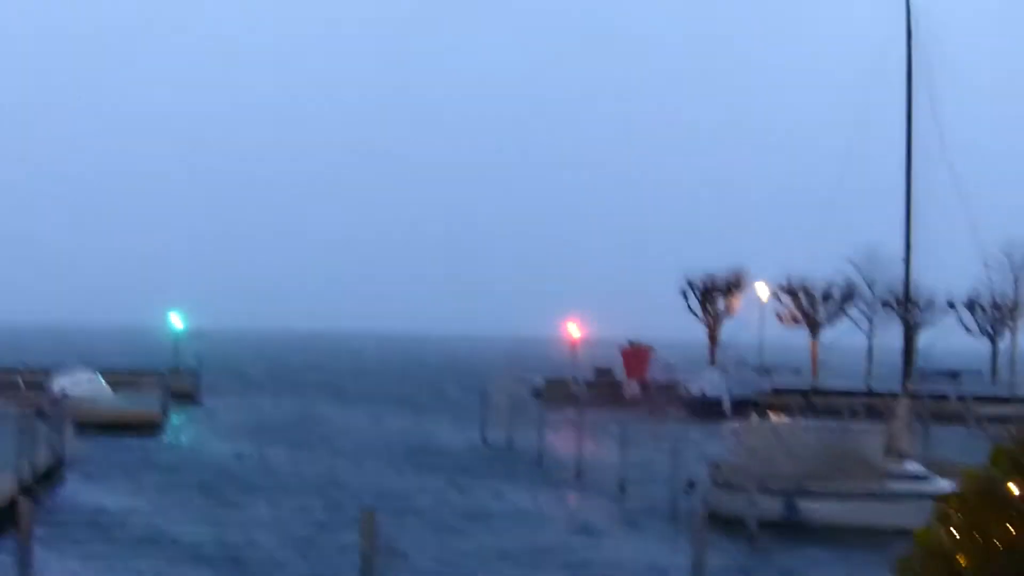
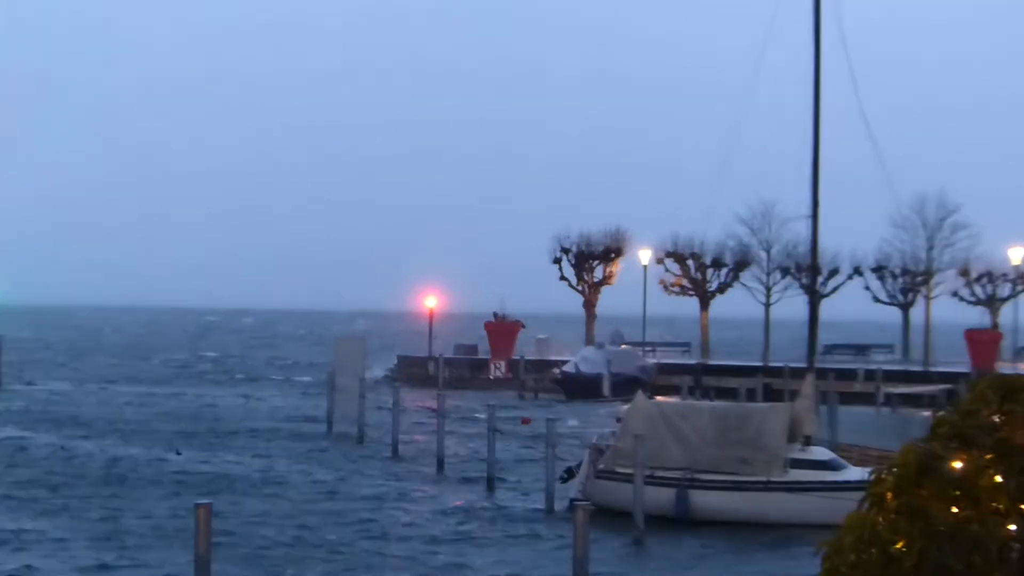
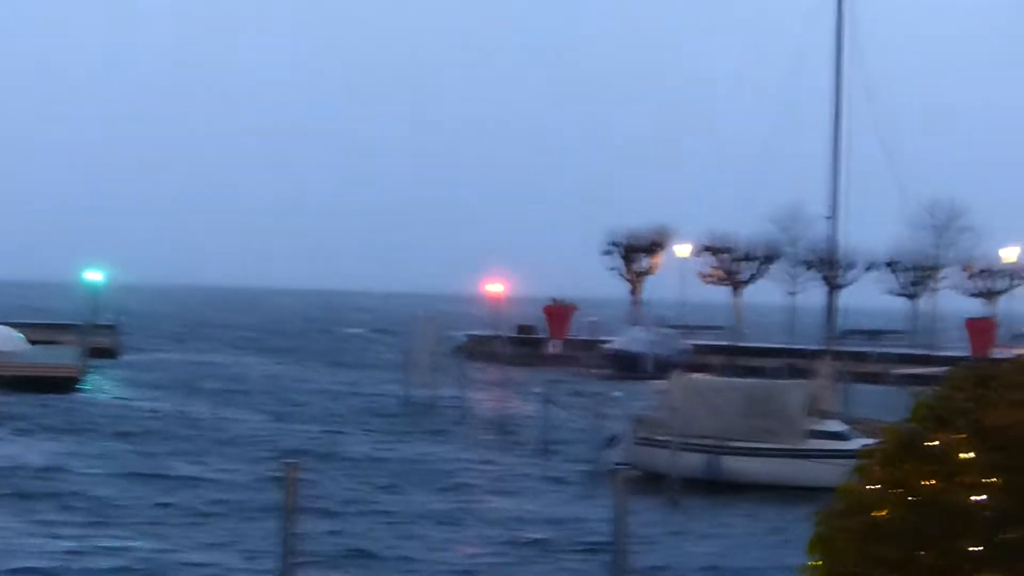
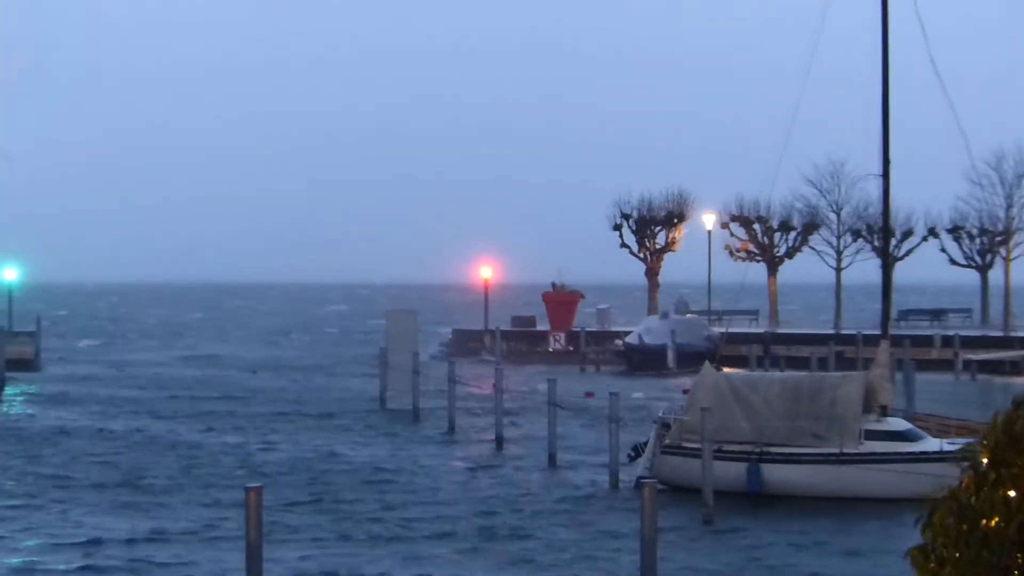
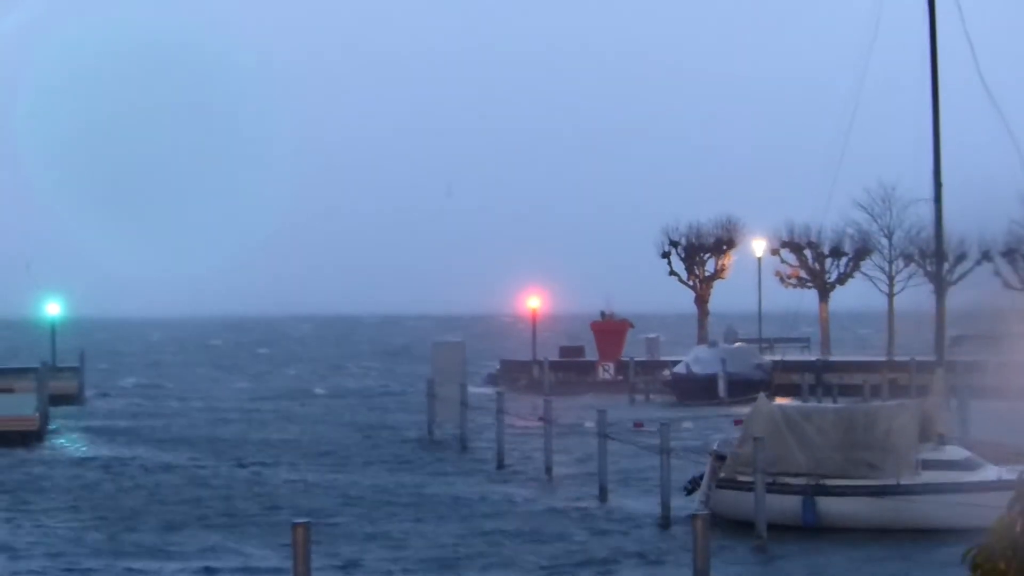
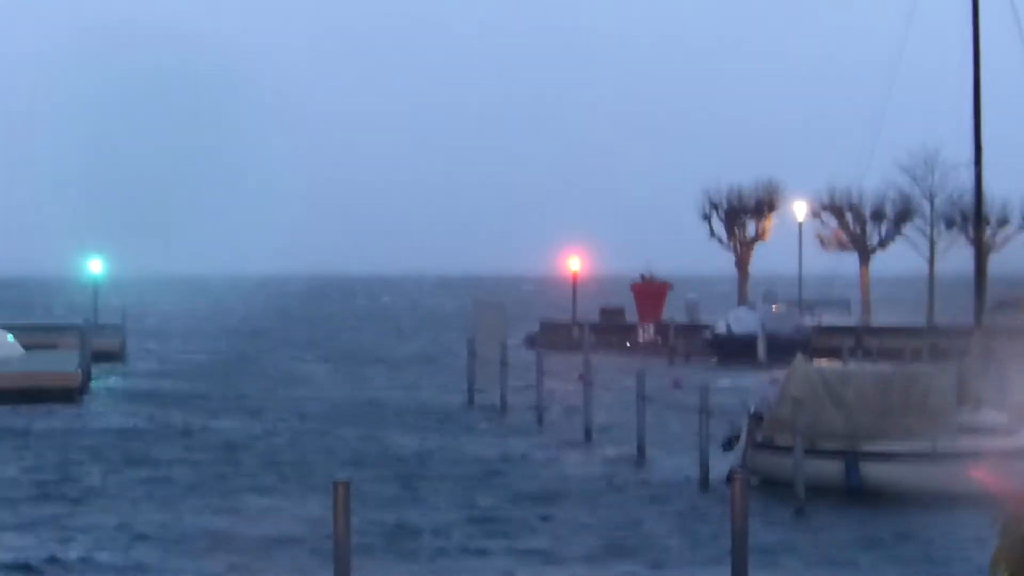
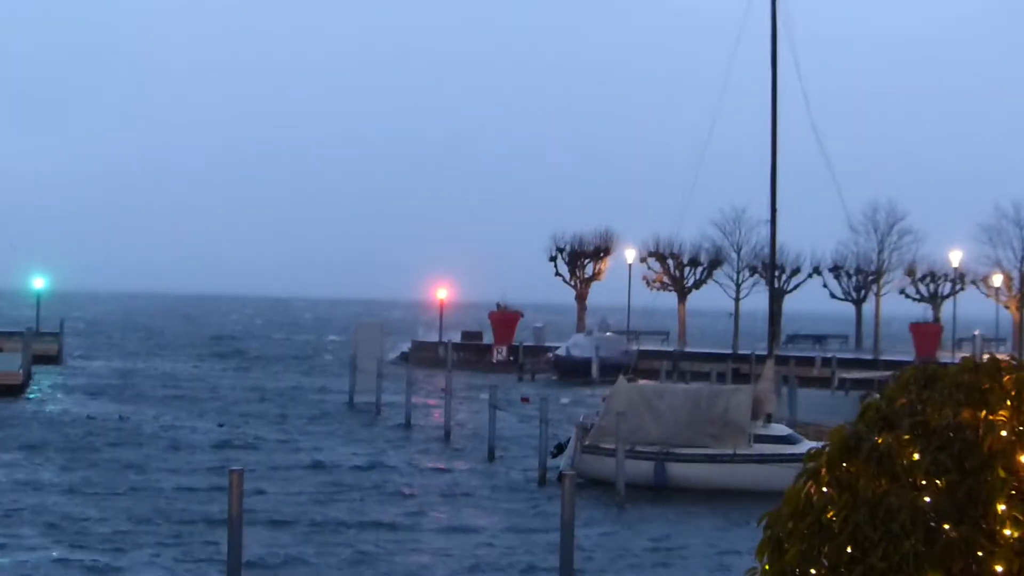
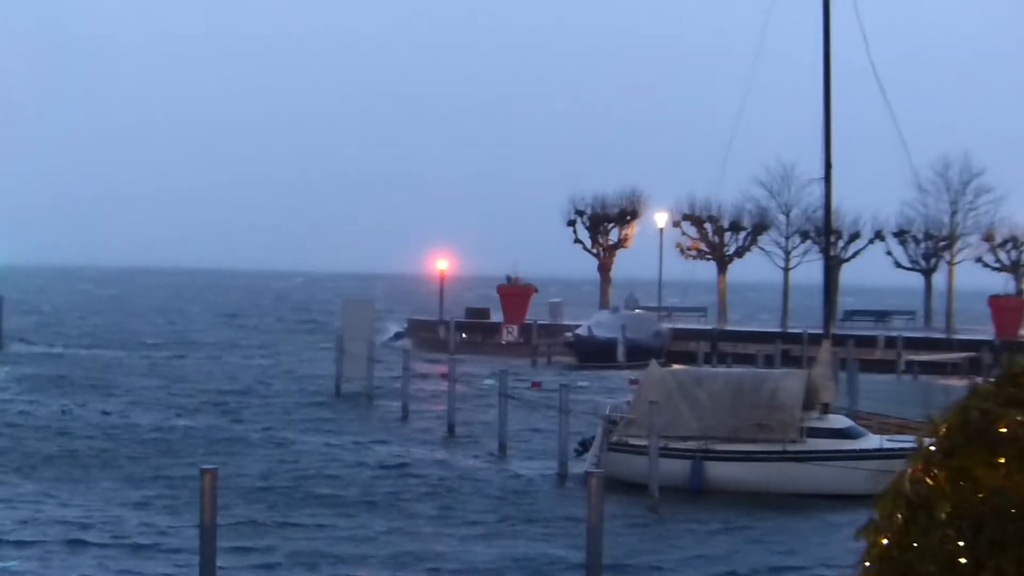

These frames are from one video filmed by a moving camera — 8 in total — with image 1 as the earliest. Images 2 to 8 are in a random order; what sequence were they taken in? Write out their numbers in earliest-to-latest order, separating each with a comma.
3, 7, 2, 8, 4, 5, 6
